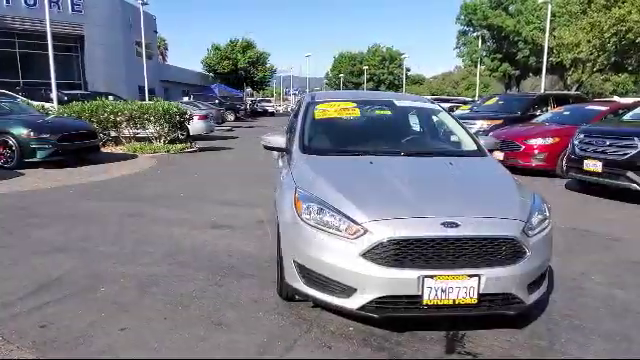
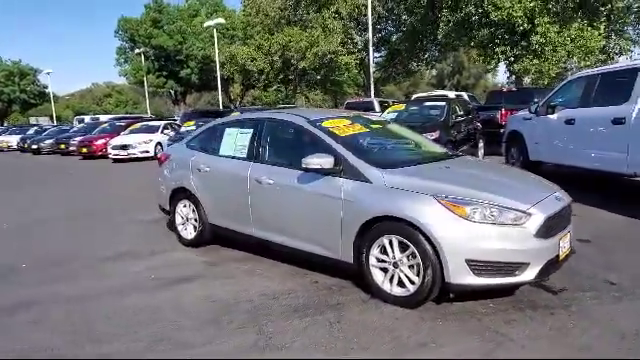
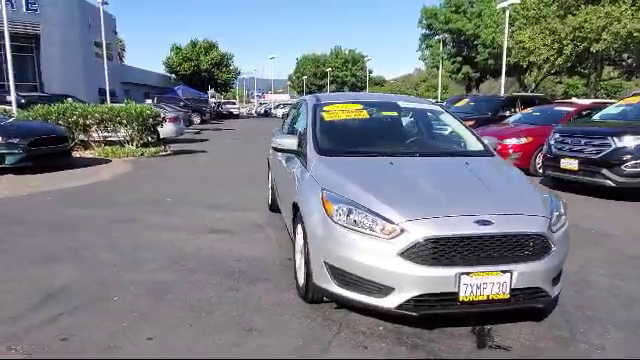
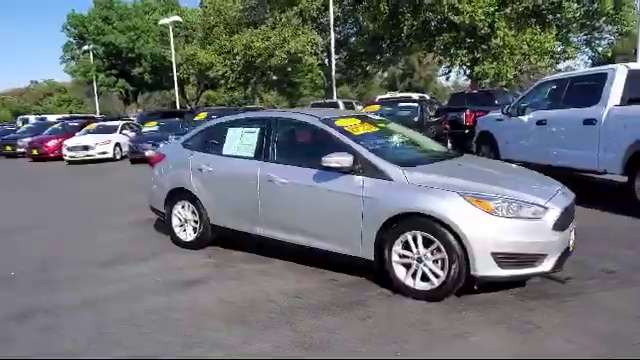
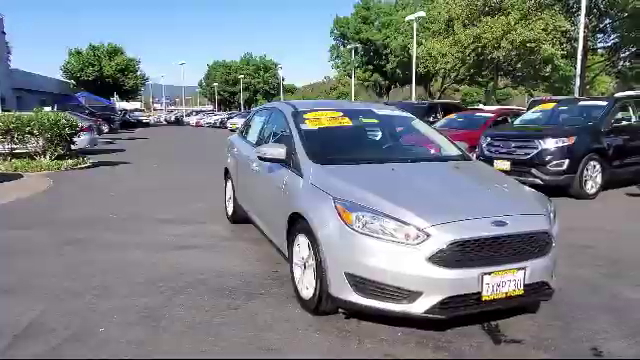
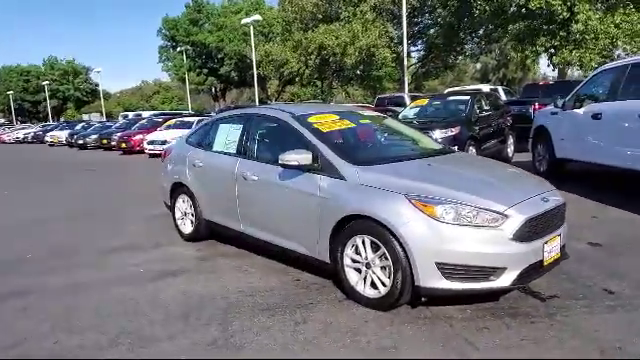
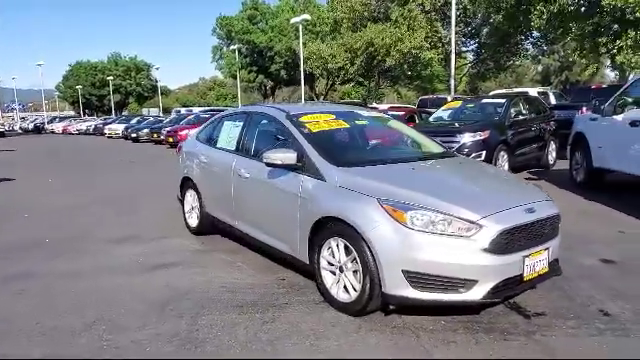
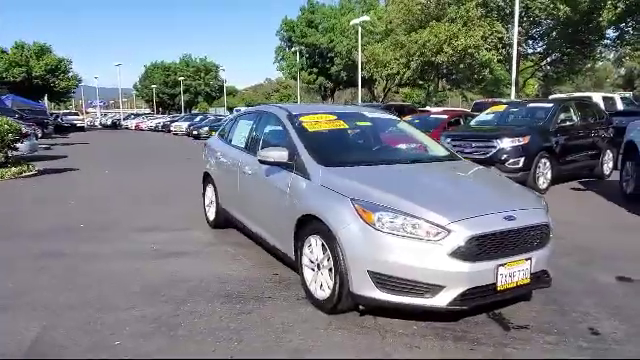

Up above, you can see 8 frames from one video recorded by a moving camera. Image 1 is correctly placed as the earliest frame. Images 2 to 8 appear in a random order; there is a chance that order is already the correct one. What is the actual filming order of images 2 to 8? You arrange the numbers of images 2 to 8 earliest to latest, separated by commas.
3, 5, 8, 7, 6, 2, 4
